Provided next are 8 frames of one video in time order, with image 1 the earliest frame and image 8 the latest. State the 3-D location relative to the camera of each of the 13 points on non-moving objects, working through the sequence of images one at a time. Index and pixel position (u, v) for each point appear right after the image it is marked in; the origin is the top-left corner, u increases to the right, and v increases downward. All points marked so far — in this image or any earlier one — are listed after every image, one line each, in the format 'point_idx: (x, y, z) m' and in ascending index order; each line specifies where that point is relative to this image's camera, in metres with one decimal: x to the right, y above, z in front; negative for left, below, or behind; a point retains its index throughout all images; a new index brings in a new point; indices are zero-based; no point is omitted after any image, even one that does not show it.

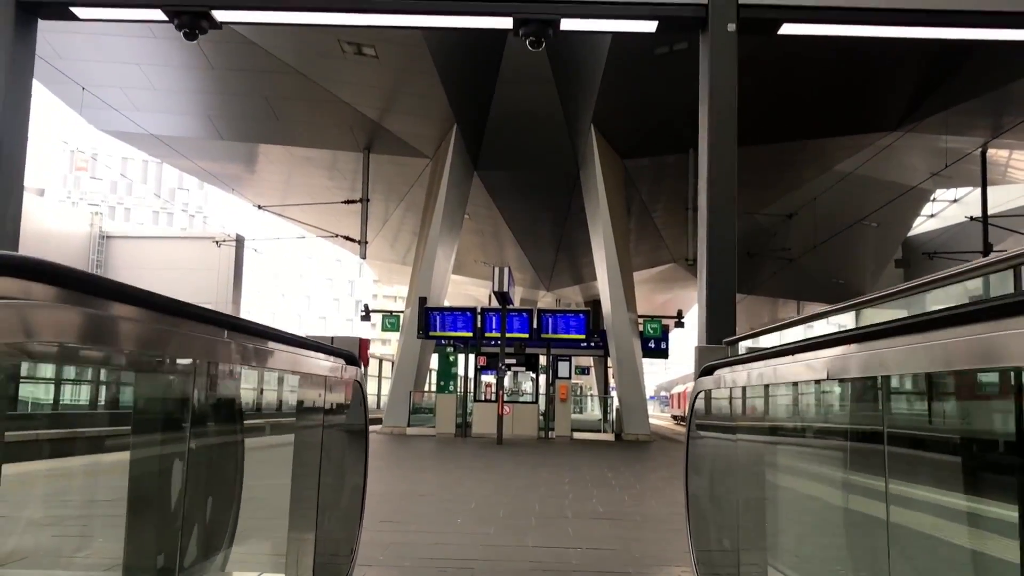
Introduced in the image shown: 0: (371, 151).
0: (-2.4, +2.3, +13.9) m
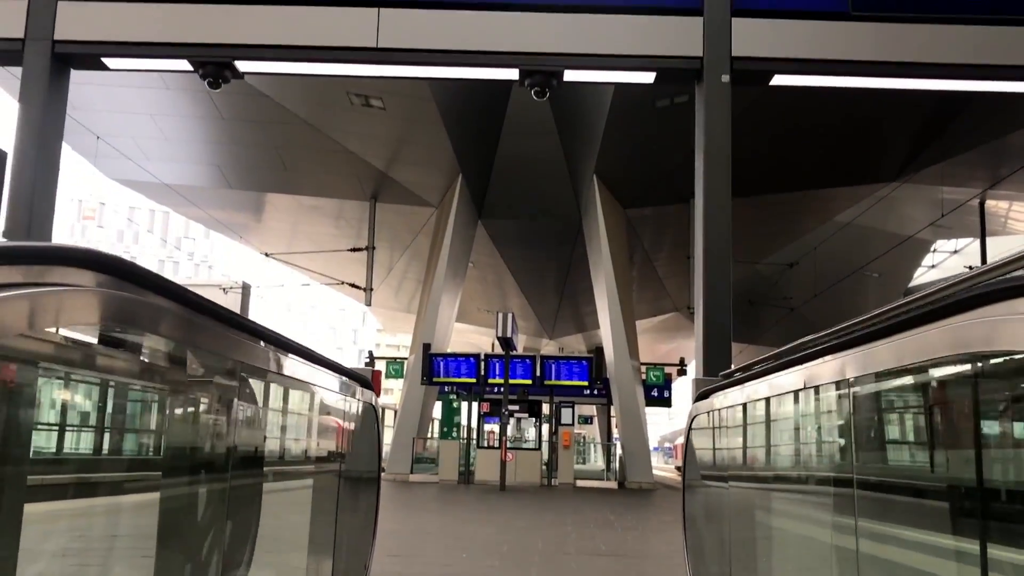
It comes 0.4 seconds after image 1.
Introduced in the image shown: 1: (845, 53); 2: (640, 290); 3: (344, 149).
0: (-2.3, +1.5, +14.1) m
1: (+1.4, +1.0, +3.5) m
2: (+3.0, 0.0, +19.1) m
3: (-2.4, +2.0, +11.6) m
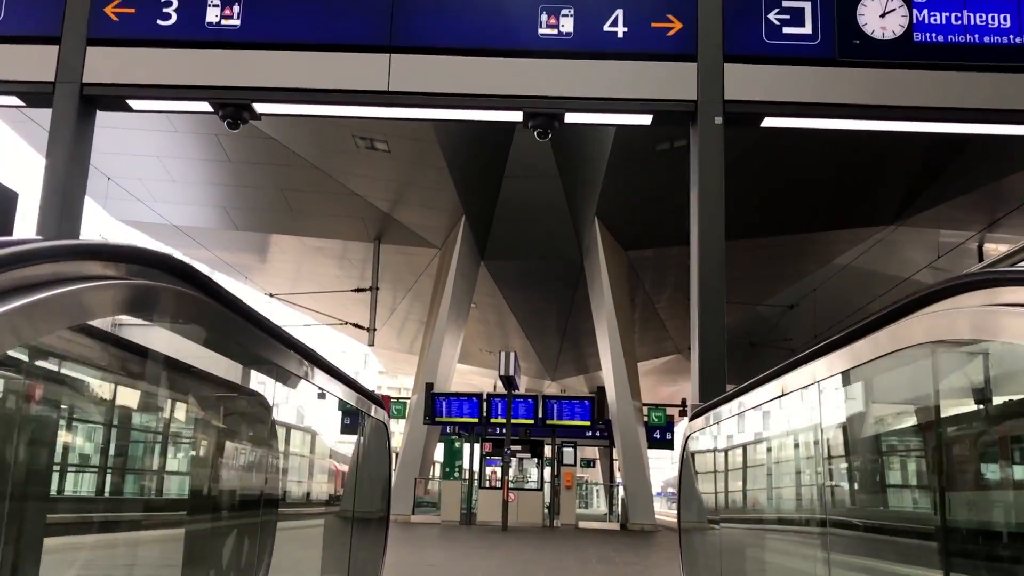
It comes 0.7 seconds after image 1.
0: (-2.3, +0.8, +14.3) m
1: (+1.4, +0.9, +3.7) m
2: (+3.1, -1.0, +19.2) m
3: (-2.4, +1.4, +11.8) m
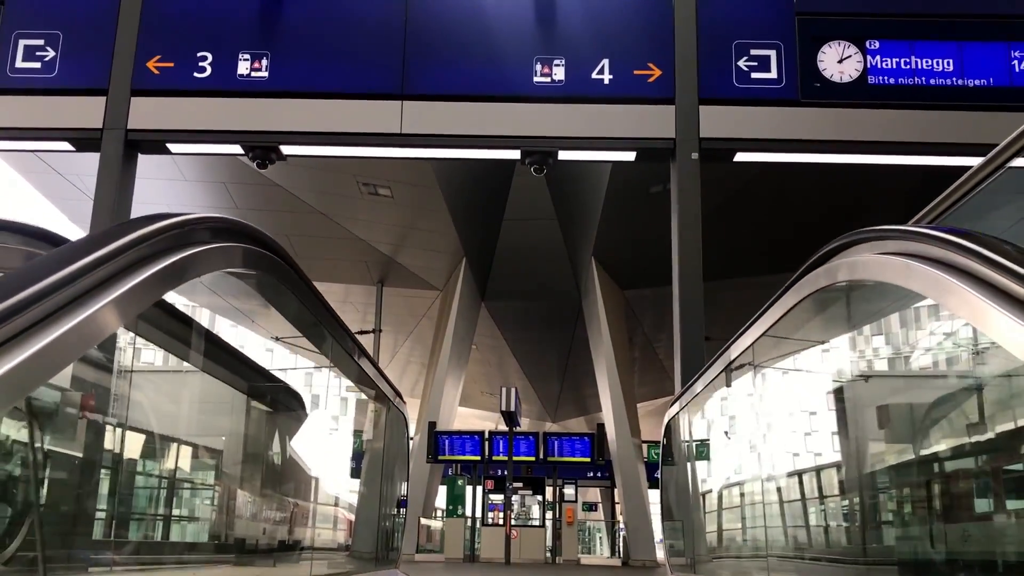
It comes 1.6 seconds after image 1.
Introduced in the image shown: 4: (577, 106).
0: (-2.3, +0.1, +14.6) m
1: (+1.4, +0.8, +4.0) m
2: (+3.1, -2.0, +19.4) m
3: (-2.4, +0.8, +12.2) m
4: (+0.3, +0.9, +4.1) m
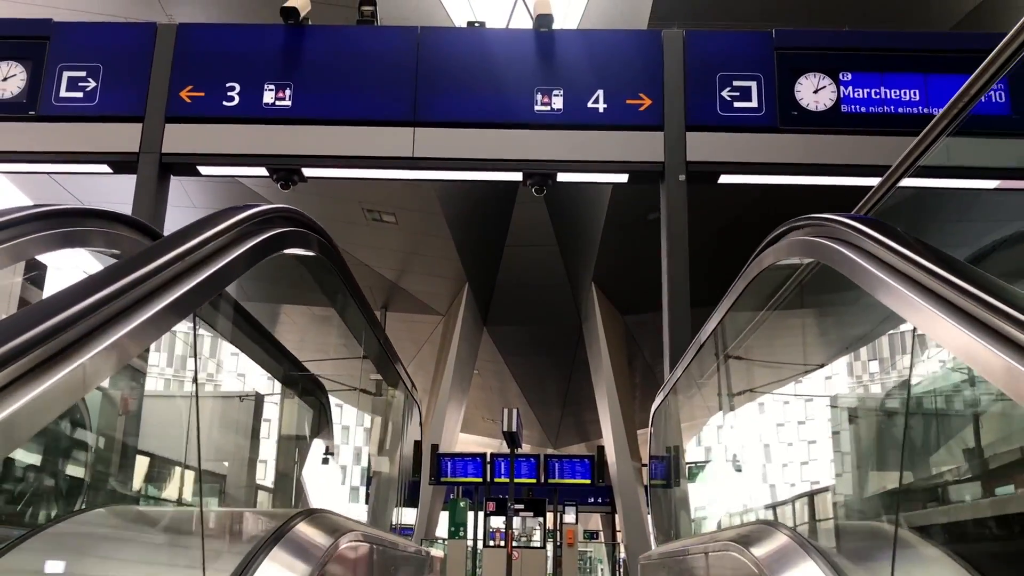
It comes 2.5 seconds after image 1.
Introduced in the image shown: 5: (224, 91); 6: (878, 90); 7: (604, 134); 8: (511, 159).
0: (-2.3, -0.4, +14.9) m
1: (+1.4, +0.7, +4.3) m
2: (+3.1, -2.6, +19.6) m
3: (-2.4, +0.4, +12.5) m
4: (+0.3, +0.9, +4.4) m
5: (-1.6, +1.1, +4.5) m
6: (+2.0, +1.1, +4.4) m
7: (+0.5, +0.8, +4.4) m
8: (0.0, +0.7, +4.4) m
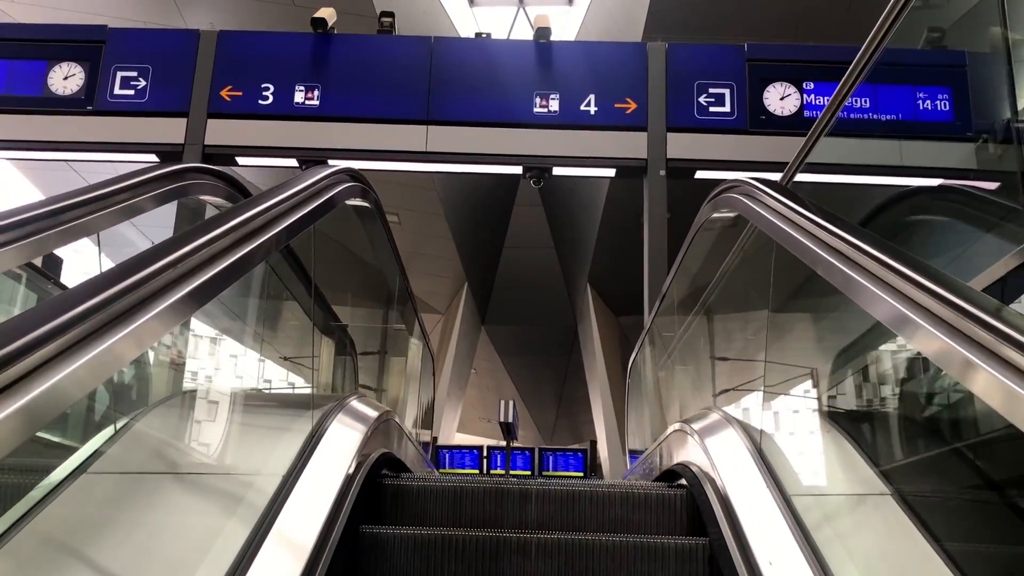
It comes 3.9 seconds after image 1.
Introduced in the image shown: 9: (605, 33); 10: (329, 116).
0: (-2.3, -0.4, +15.4) m
1: (+1.4, +0.8, +4.8) m
2: (+3.0, -2.7, +20.0) m
3: (-2.4, +0.5, +13.0) m
4: (+0.4, +0.9, +4.9) m
5: (-1.6, +1.2, +5.0) m
6: (+2.0, +1.1, +4.9) m
7: (+0.5, +0.9, +4.9) m
8: (0.0, +0.8, +4.9) m
9: (+1.0, +2.7, +8.6) m
10: (-1.1, +1.0, +4.9) m
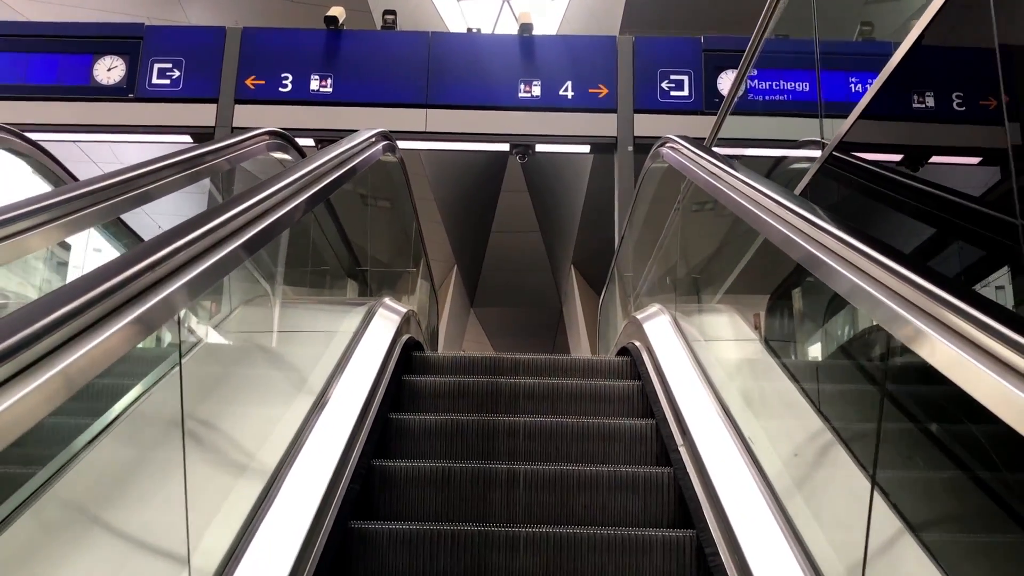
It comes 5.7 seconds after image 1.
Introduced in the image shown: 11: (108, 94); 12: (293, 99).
0: (-2.6, -0.1, +16.0) m
1: (+1.3, +1.0, +5.5) m
2: (+2.7, -2.3, +20.8) m
3: (-2.6, +0.7, +13.6) m
4: (+0.3, +1.2, +5.6) m
5: (-1.7, +1.4, +5.6) m
6: (+1.9, +1.4, +5.5) m
7: (+0.4, +1.2, +5.6) m
8: (-0.1, +1.0, +5.5) m
9: (+0.8, +3.0, +9.3) m
10: (-1.2, +1.3, +5.5) m
11: (-2.7, +1.3, +5.5) m
12: (-1.5, +1.3, +5.6) m
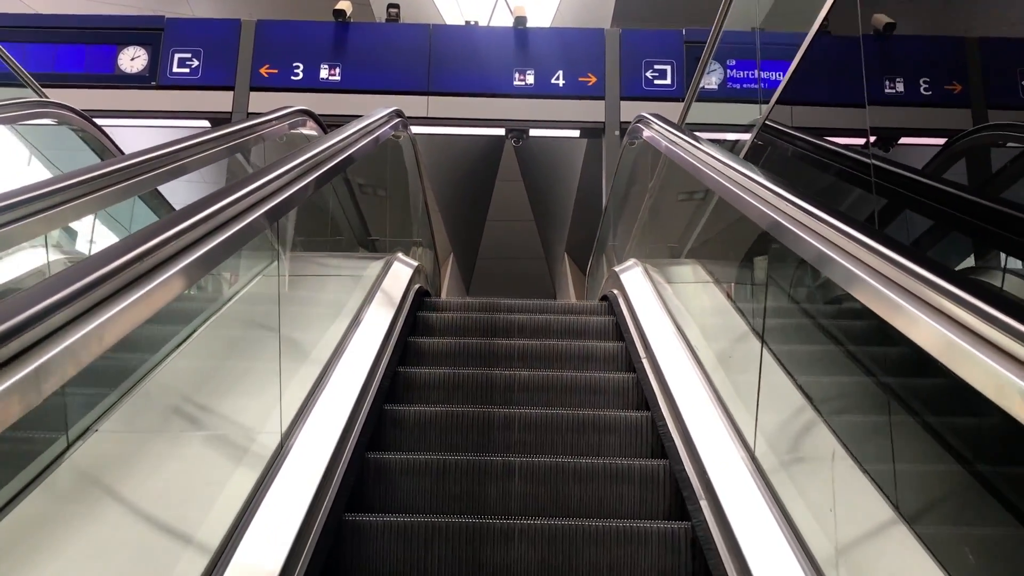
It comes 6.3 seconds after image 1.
0: (-2.7, +0.2, +16.3) m
1: (+1.3, +1.2, +5.9) m
2: (+2.6, -2.0, +21.2) m
3: (-2.7, +1.0, +14.0) m
4: (+0.2, +1.4, +6.0) m
5: (-1.7, +1.6, +6.0) m
6: (+1.9, +1.6, +5.9) m
7: (+0.4, +1.3, +6.0) m
8: (-0.1, +1.2, +5.9) m
9: (+0.8, +3.2, +9.6) m
10: (-1.2, +1.4, +5.9) m
11: (-2.8, +1.5, +5.9) m
12: (-1.5, +1.4, +5.9) m
